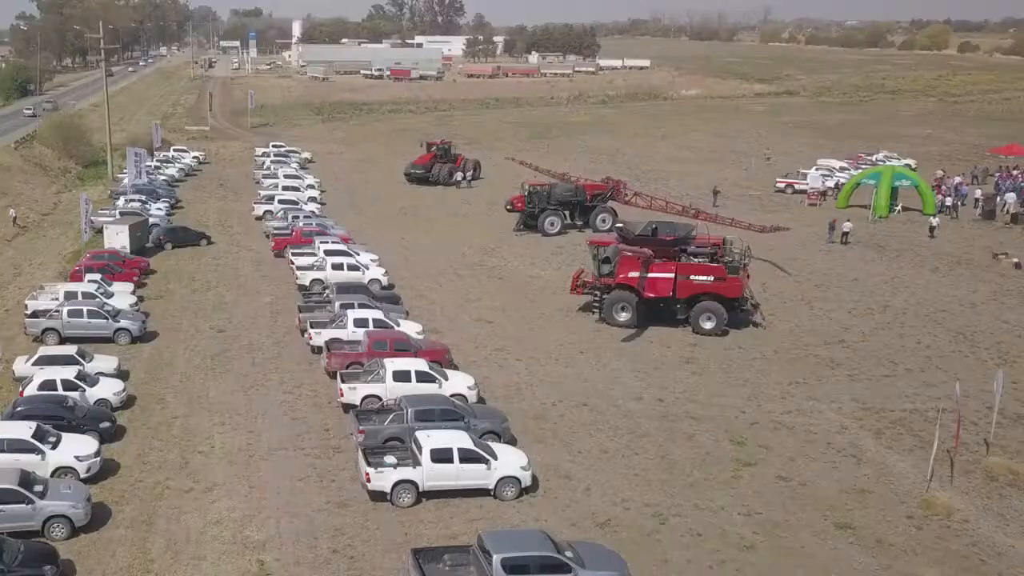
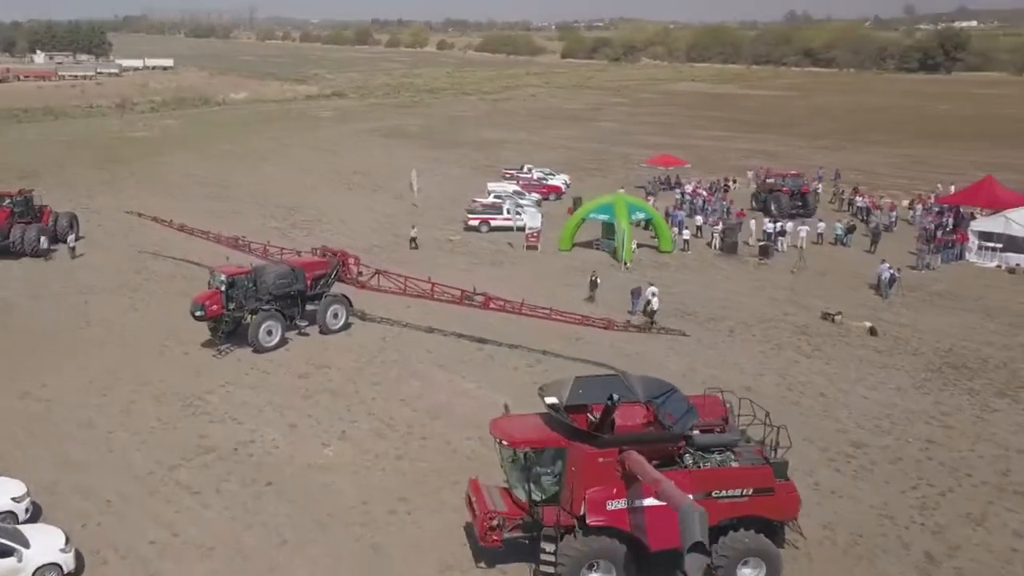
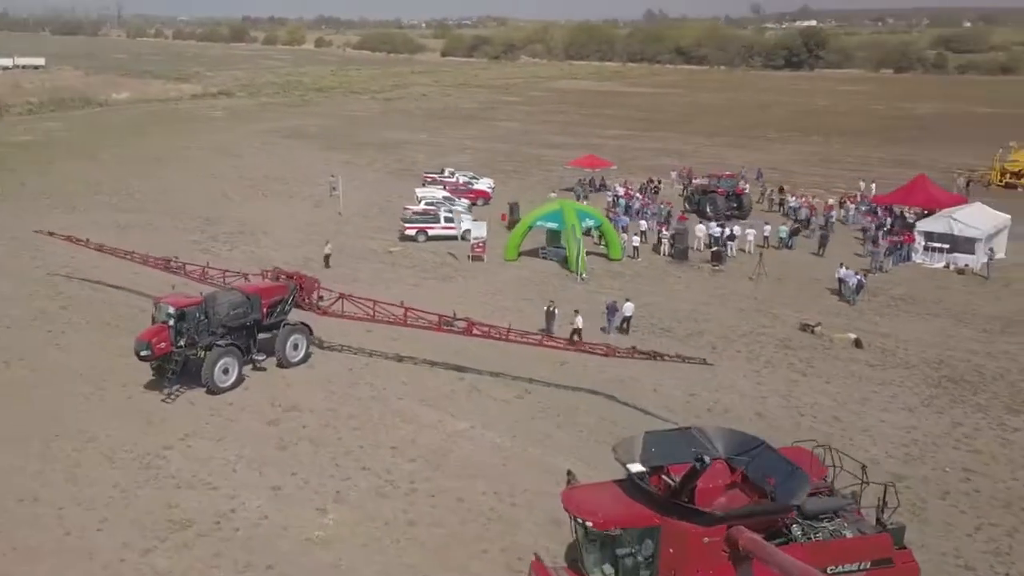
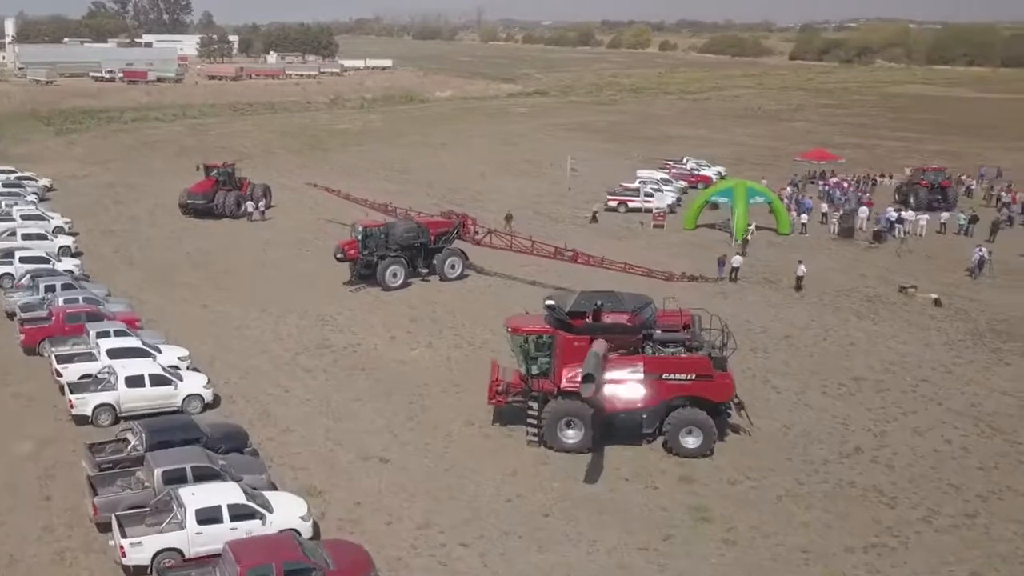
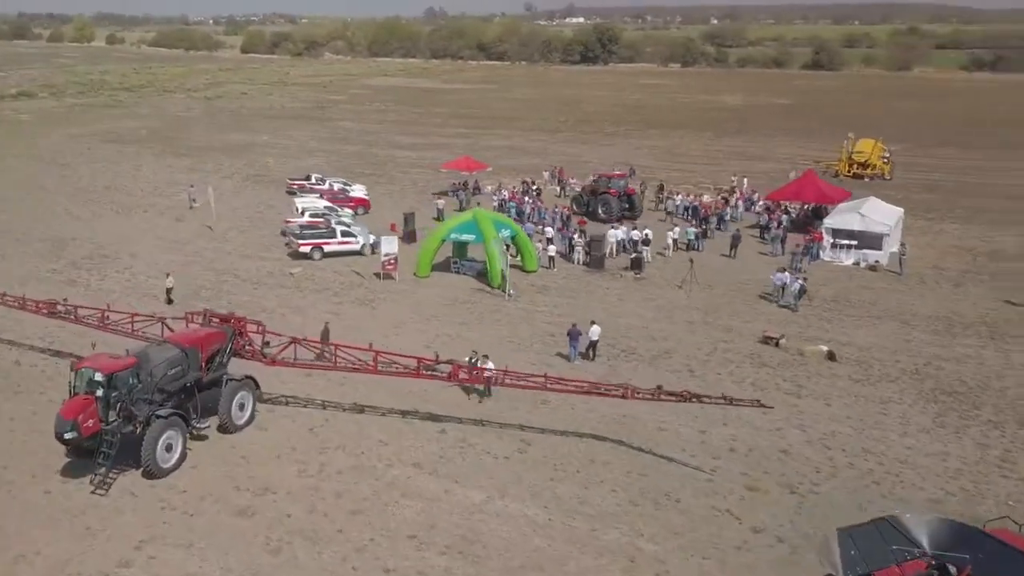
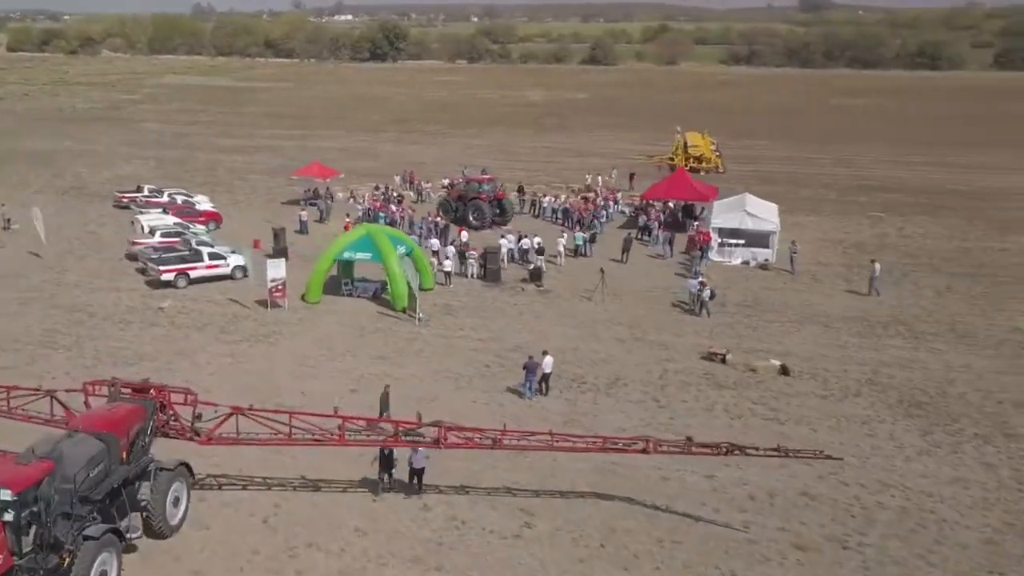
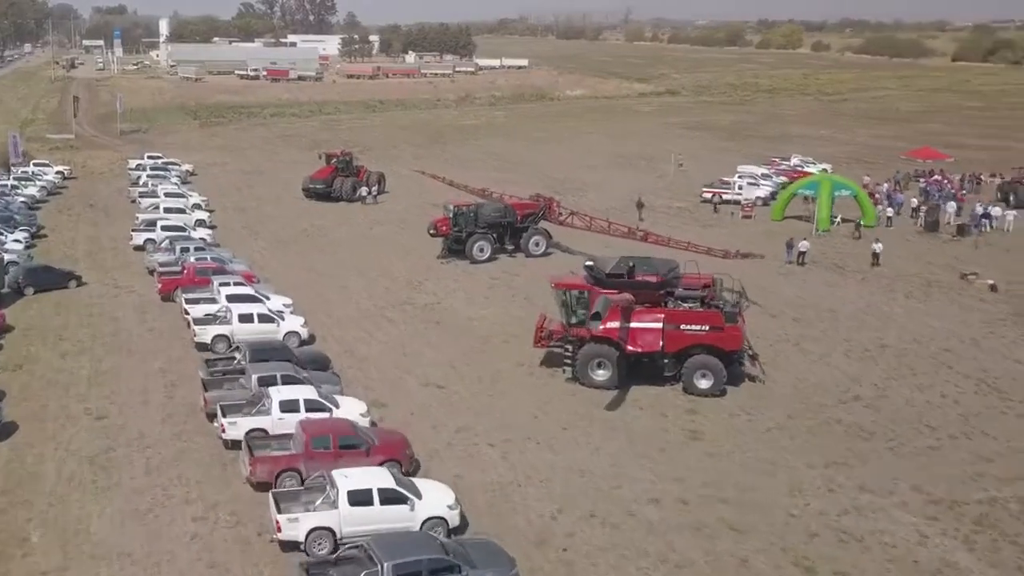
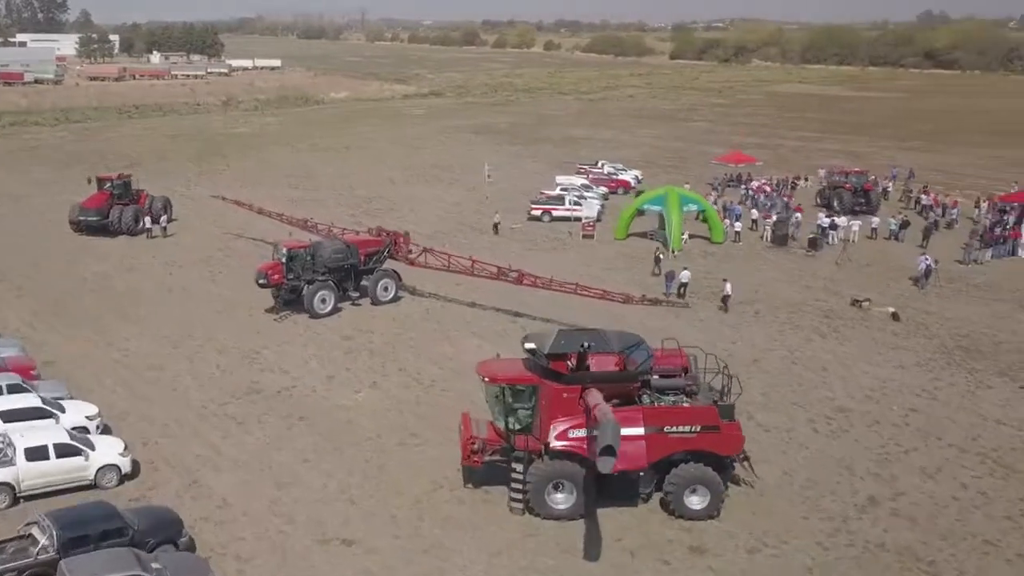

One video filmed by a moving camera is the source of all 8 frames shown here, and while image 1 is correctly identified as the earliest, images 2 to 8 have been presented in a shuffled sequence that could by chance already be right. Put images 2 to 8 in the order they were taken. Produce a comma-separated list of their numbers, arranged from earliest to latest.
7, 4, 8, 2, 3, 5, 6
